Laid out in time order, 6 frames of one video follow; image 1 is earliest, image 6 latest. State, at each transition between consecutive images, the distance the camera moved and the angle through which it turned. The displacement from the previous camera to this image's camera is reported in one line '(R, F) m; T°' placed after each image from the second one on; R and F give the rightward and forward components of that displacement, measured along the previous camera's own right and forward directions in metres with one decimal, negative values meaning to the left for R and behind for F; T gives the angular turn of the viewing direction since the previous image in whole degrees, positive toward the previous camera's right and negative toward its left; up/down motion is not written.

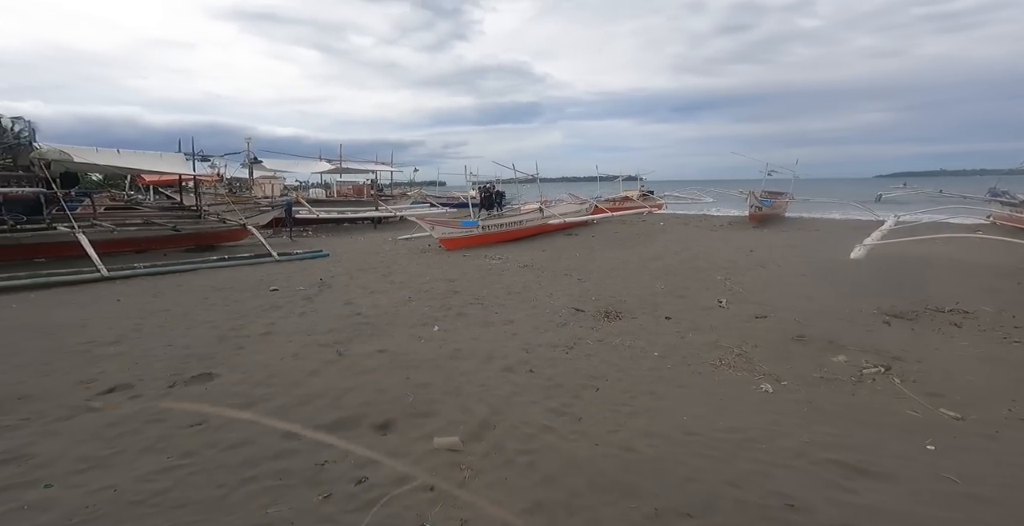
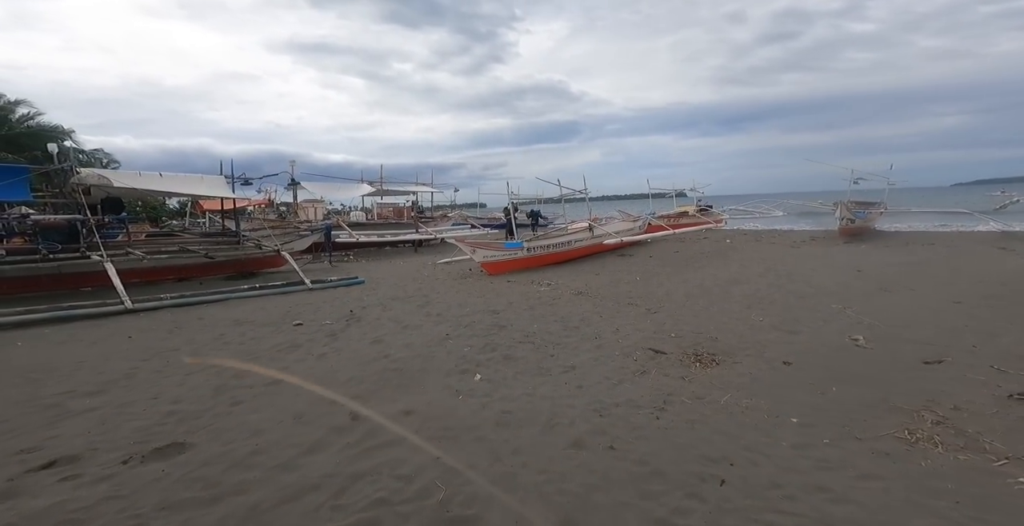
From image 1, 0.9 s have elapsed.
(-0.2, +1.6) m; -5°
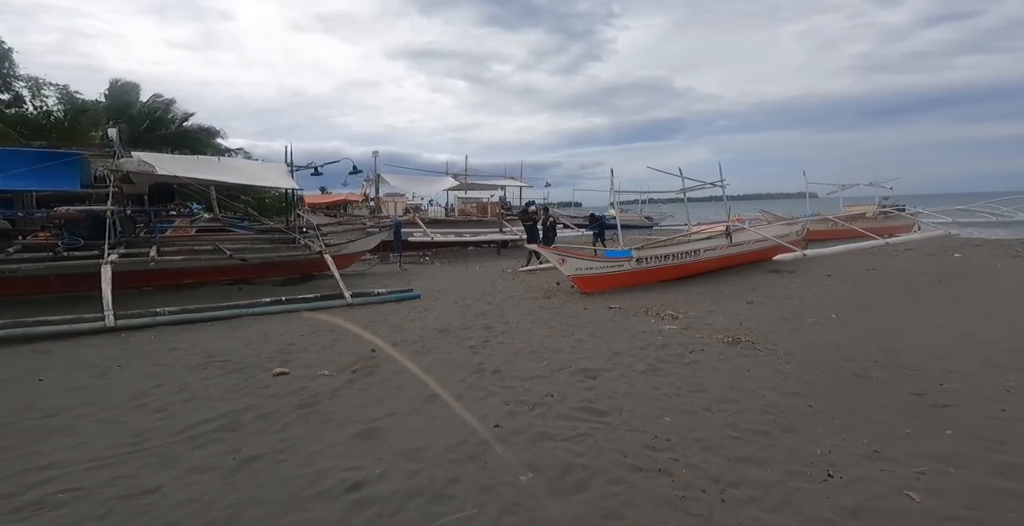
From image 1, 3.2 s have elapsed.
(-0.1, +4.0) m; -11°
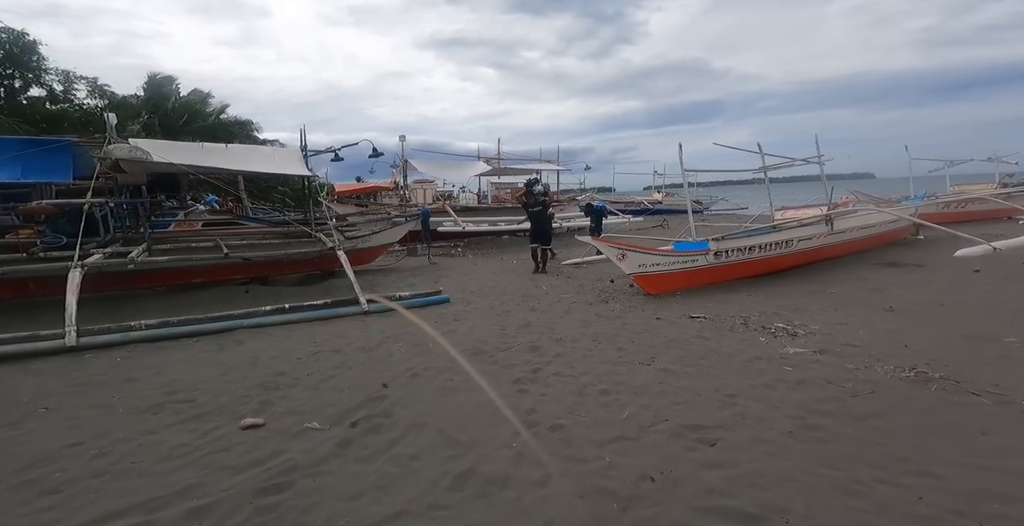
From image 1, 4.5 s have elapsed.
(-0.3, +1.9) m; -4°
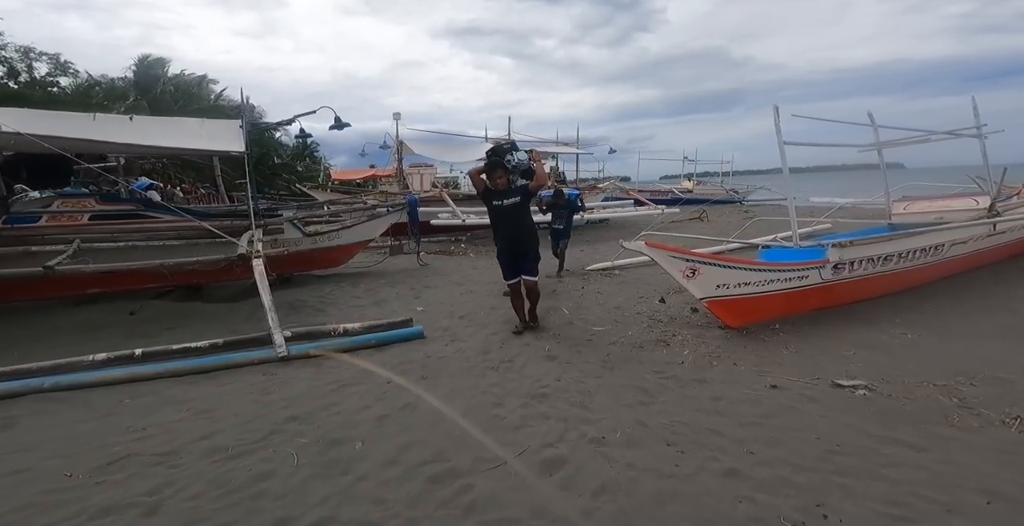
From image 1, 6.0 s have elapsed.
(+0.1, +3.1) m; -2°
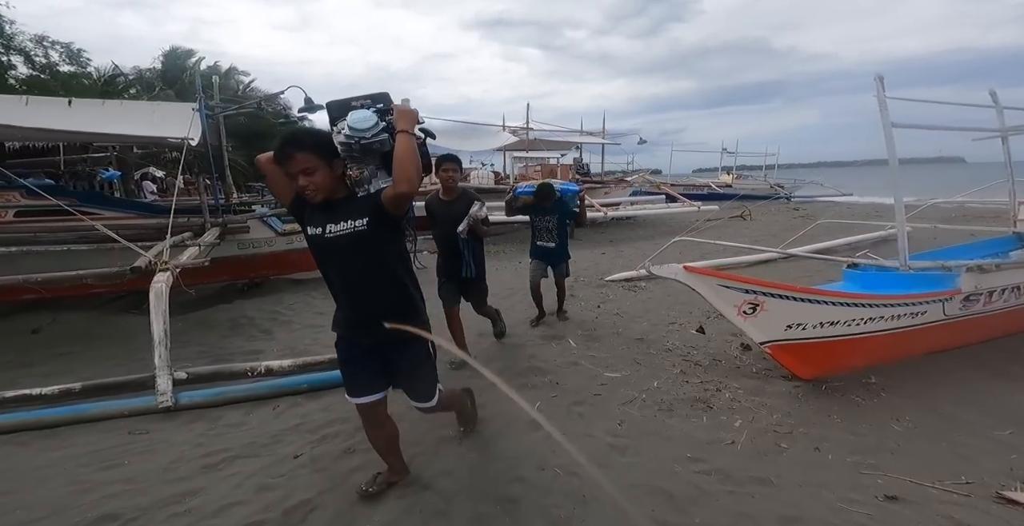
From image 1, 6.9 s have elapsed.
(+0.4, +1.6) m; -3°
